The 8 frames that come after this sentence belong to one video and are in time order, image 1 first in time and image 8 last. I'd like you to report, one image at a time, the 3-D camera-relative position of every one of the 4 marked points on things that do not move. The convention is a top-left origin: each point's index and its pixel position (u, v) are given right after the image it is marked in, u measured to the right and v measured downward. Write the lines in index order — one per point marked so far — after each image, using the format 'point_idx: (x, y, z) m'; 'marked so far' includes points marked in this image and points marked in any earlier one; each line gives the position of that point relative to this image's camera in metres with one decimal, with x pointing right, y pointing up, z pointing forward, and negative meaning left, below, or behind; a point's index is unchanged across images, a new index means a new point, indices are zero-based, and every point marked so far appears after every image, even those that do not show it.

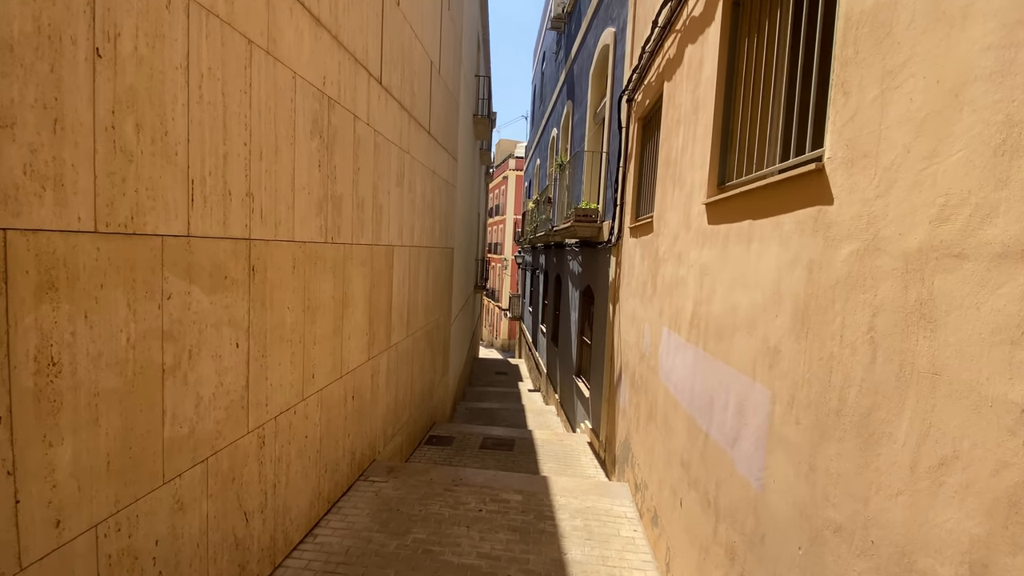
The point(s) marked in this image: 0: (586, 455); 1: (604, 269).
0: (+1.1, -2.5, +7.0) m
1: (+1.4, +0.3, +7.3) m
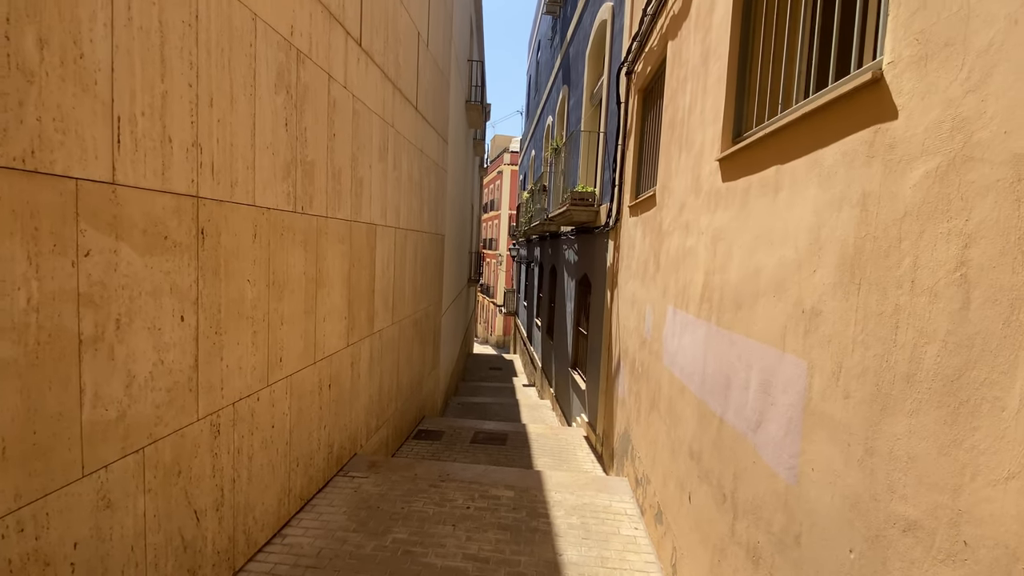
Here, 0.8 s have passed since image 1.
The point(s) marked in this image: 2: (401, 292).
0: (+1.0, -2.3, +6.6) m
1: (+1.3, +0.5, +6.9) m
2: (-1.5, -0.1, +6.2) m
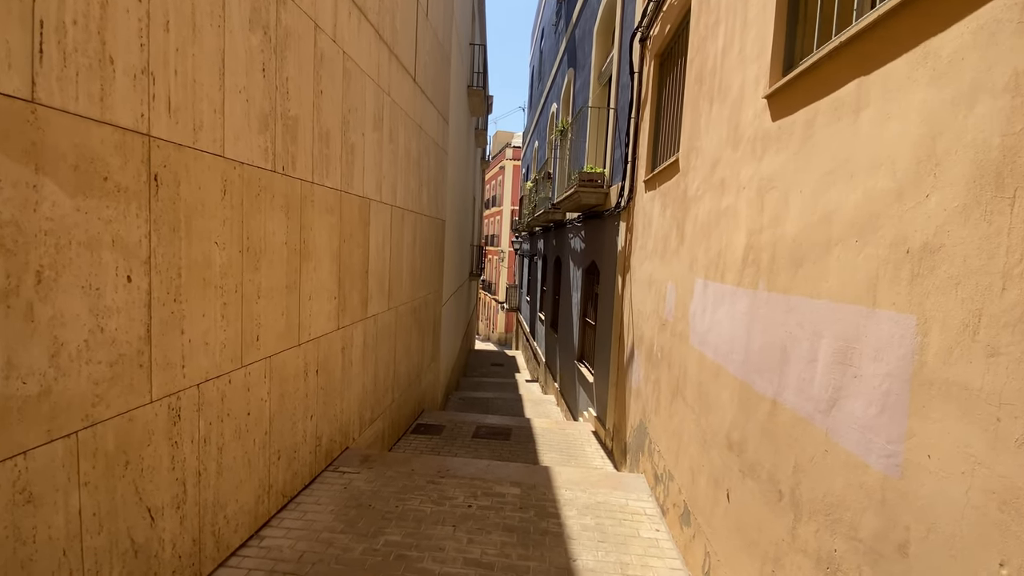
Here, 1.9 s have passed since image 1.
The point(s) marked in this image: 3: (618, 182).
0: (+1.1, -2.1, +6.2) m
1: (+1.4, +0.7, +6.5) m
2: (-1.4, +0.2, +5.8) m
3: (+1.4, +1.4, +6.2) m
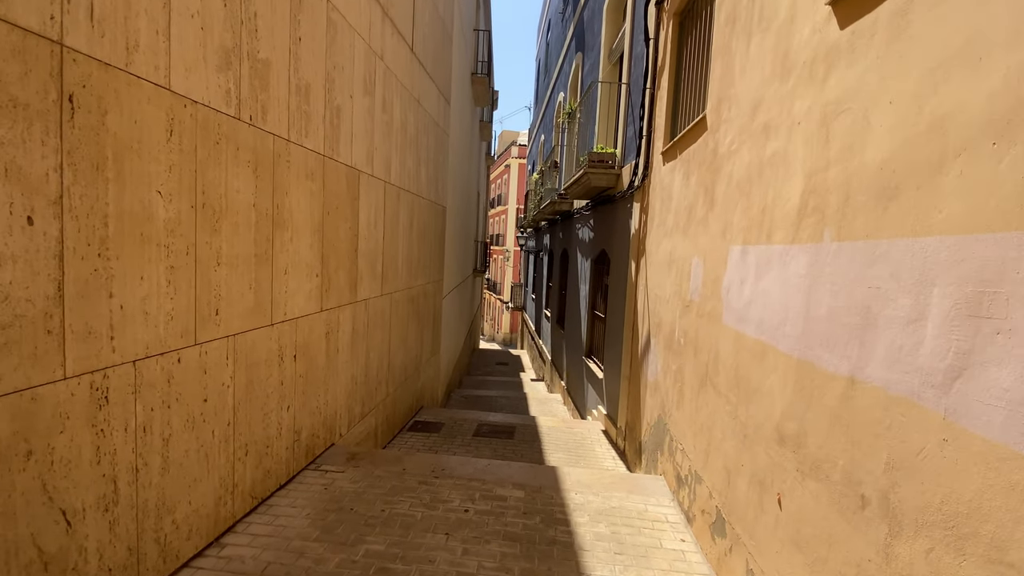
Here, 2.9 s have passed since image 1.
0: (+1.1, -1.9, +5.8) m
1: (+1.4, +0.9, +6.1) m
2: (-1.3, +0.3, +5.3) m
3: (+1.5, +1.6, +5.8) m
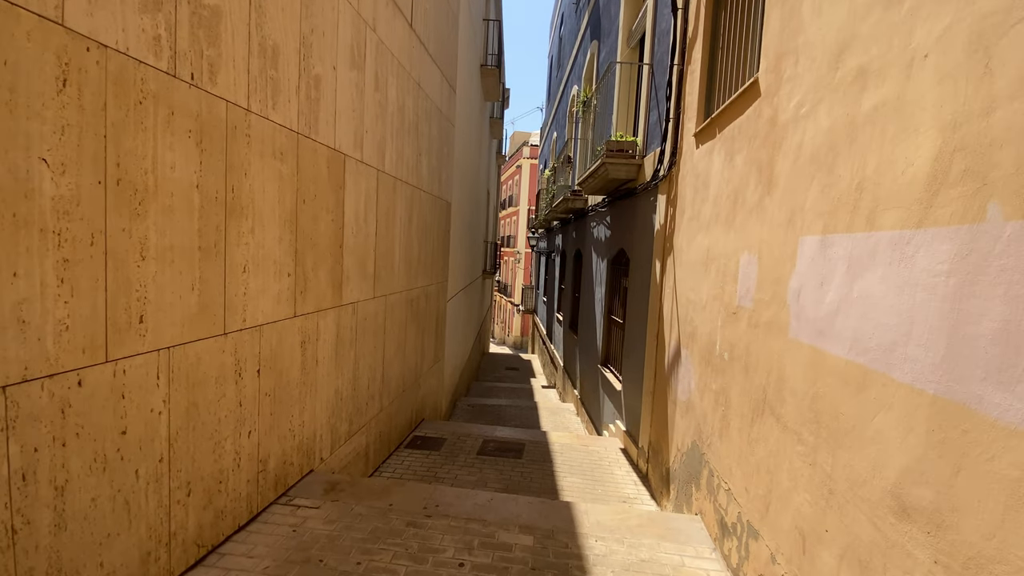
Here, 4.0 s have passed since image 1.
0: (+1.2, -2.0, +5.1) m
1: (+1.5, +0.8, +5.4) m
2: (-1.3, +0.3, +4.8) m
3: (+1.6, +1.5, +5.1) m
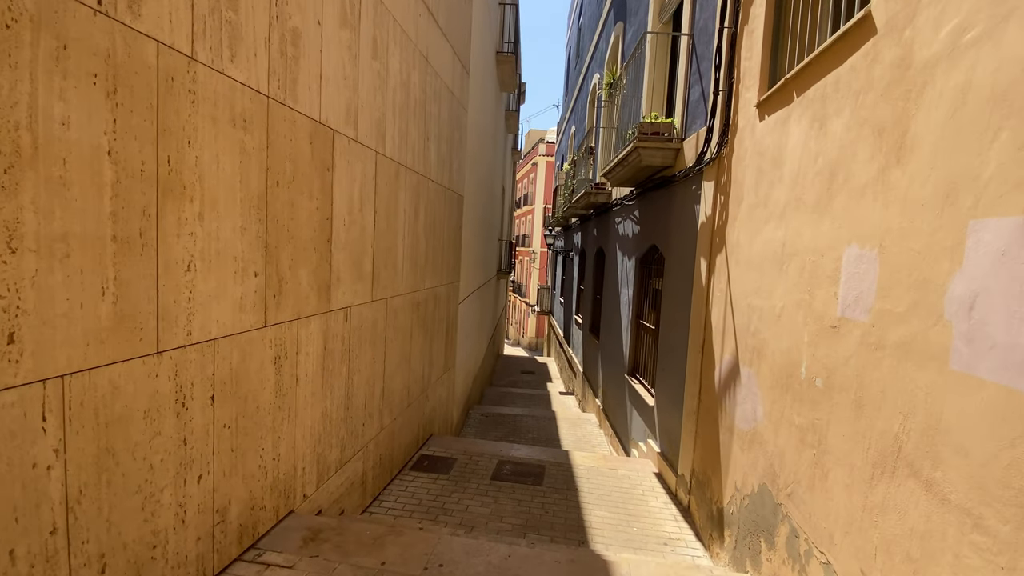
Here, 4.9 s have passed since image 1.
0: (+1.4, -2.0, +4.4) m
1: (+1.7, +0.8, +4.7) m
2: (-1.1, +0.3, +4.1) m
3: (+1.8, +1.5, +4.4) m
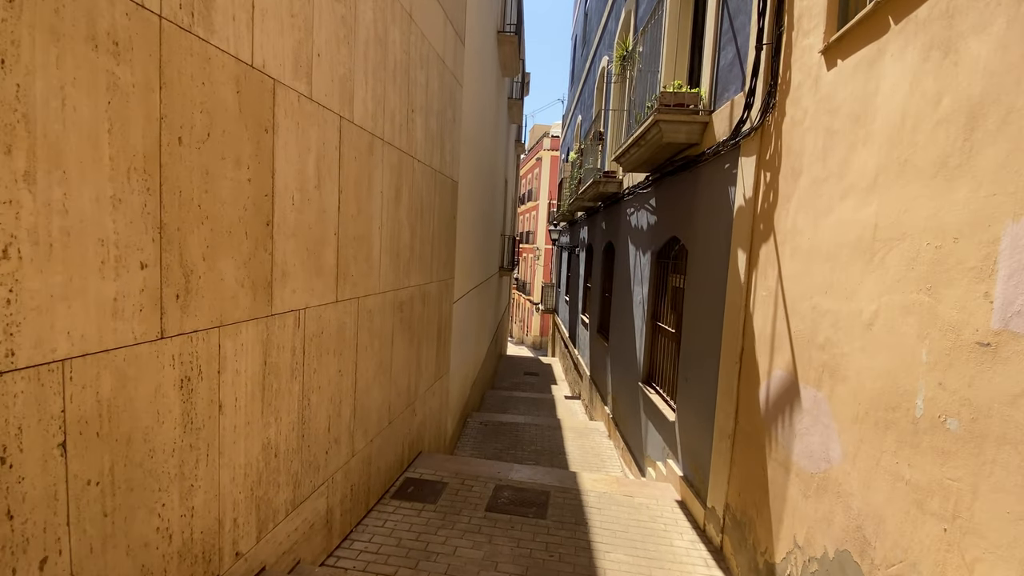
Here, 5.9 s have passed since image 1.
0: (+1.4, -2.0, +3.7) m
1: (+1.7, +0.8, +4.0) m
2: (-1.1, +0.3, +3.5) m
3: (+1.8, +1.5, +3.7) m
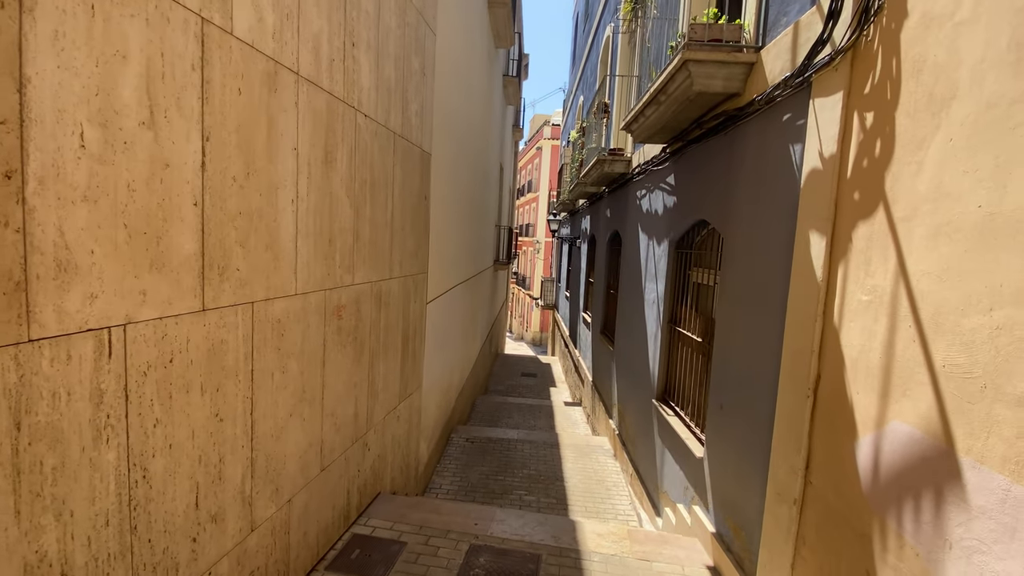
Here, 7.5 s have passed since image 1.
0: (+1.2, -2.0, +2.7) m
1: (+1.6, +0.8, +3.0) m
2: (-1.2, +0.3, +2.4) m
3: (+1.6, +1.5, +2.7) m
